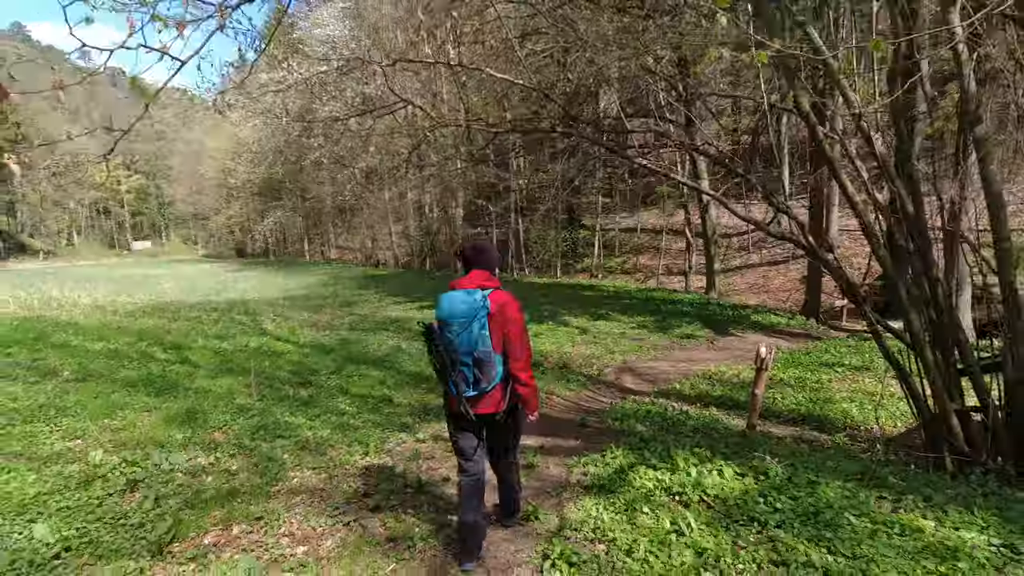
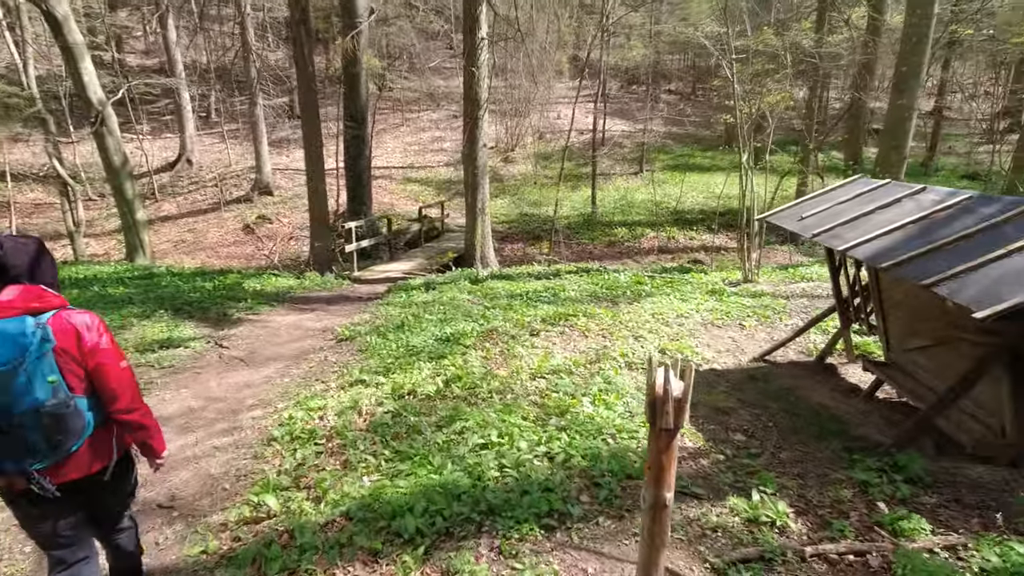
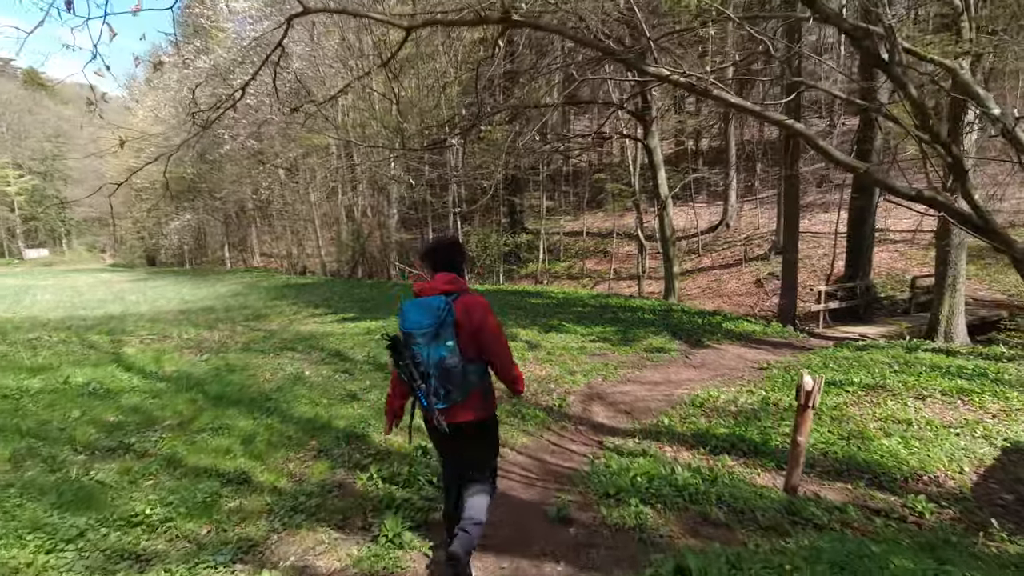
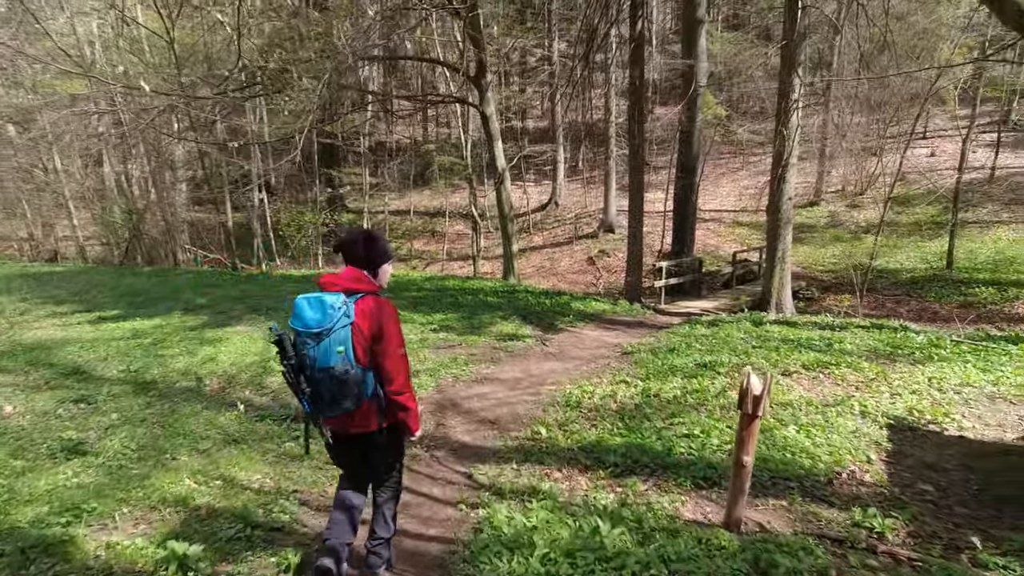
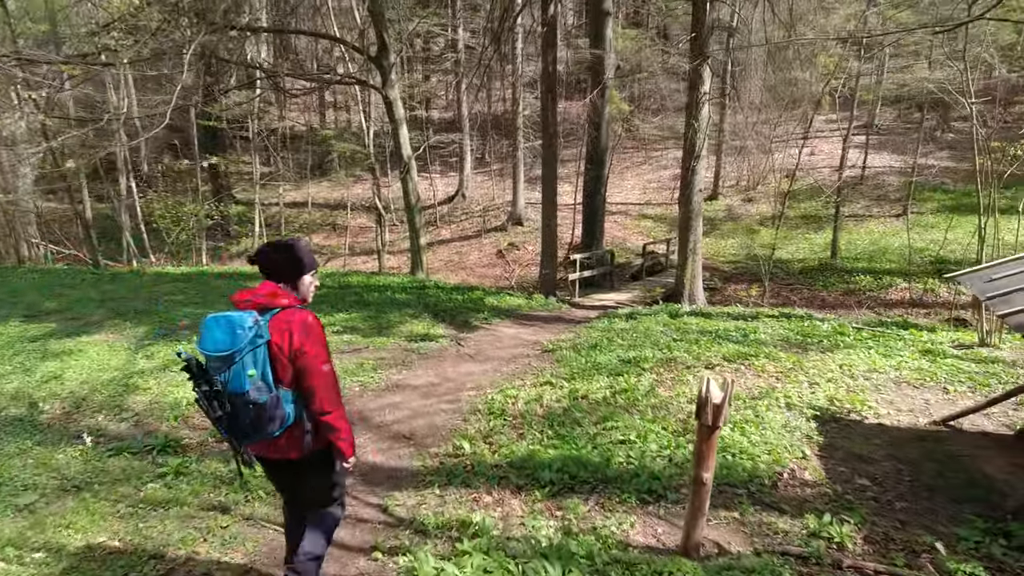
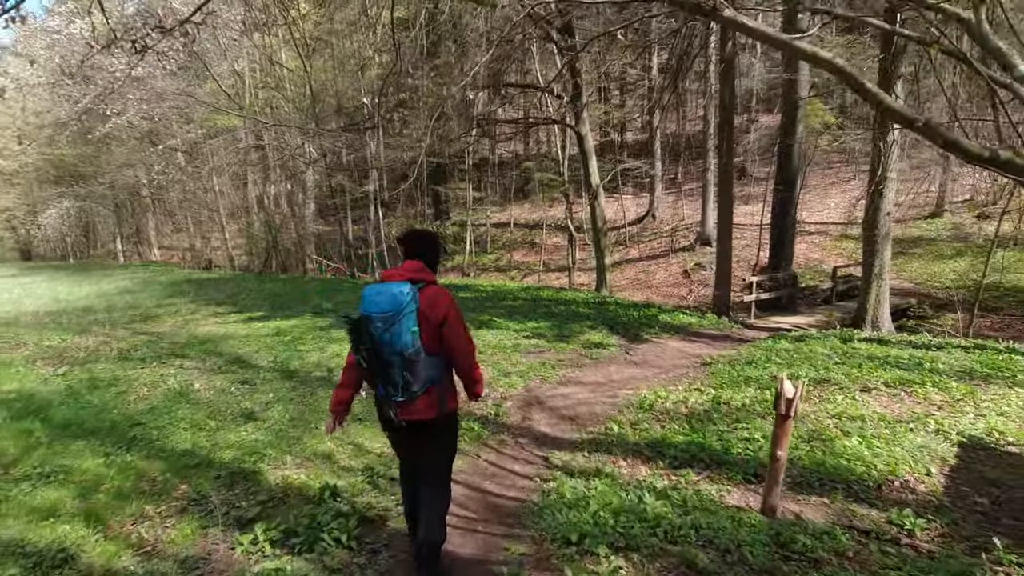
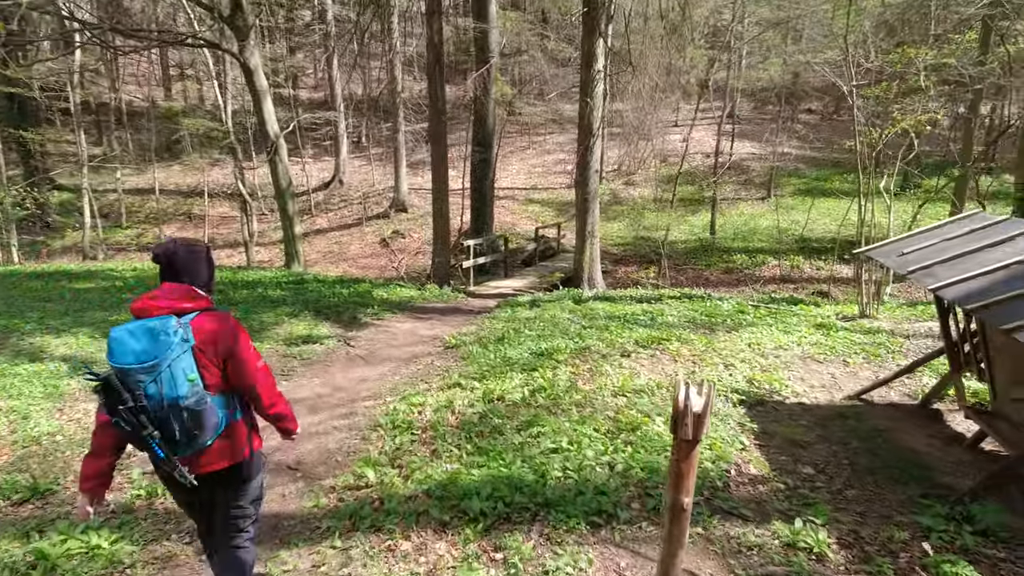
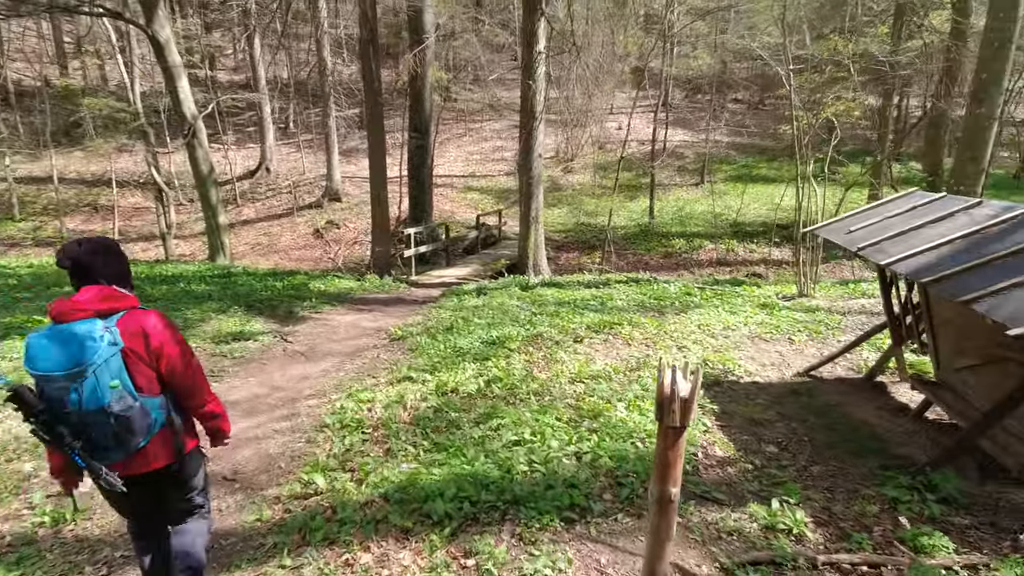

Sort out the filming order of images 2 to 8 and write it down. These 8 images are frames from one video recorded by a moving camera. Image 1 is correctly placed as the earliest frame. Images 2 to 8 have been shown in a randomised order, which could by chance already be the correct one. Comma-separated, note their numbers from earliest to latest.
3, 6, 4, 5, 7, 8, 2
